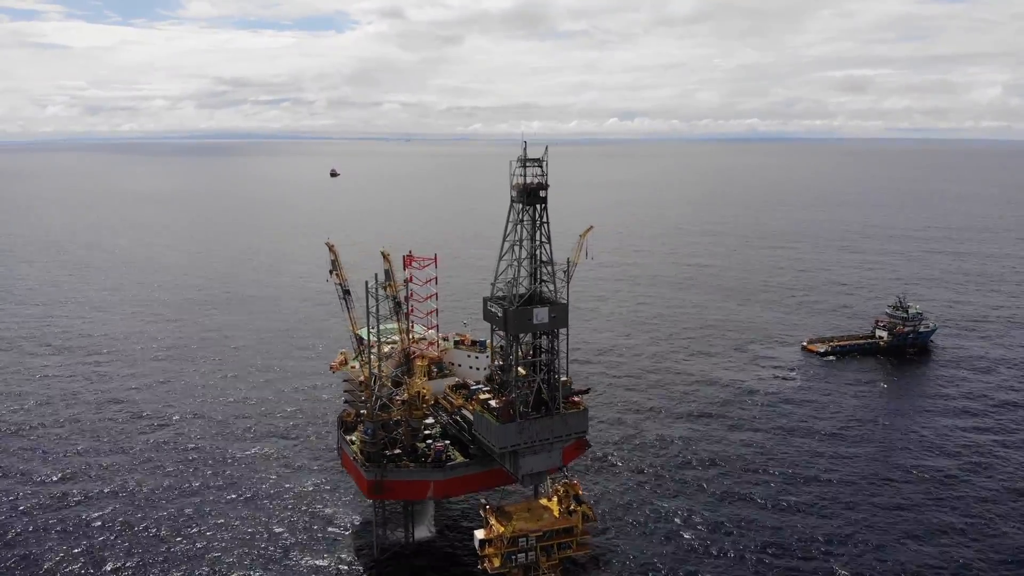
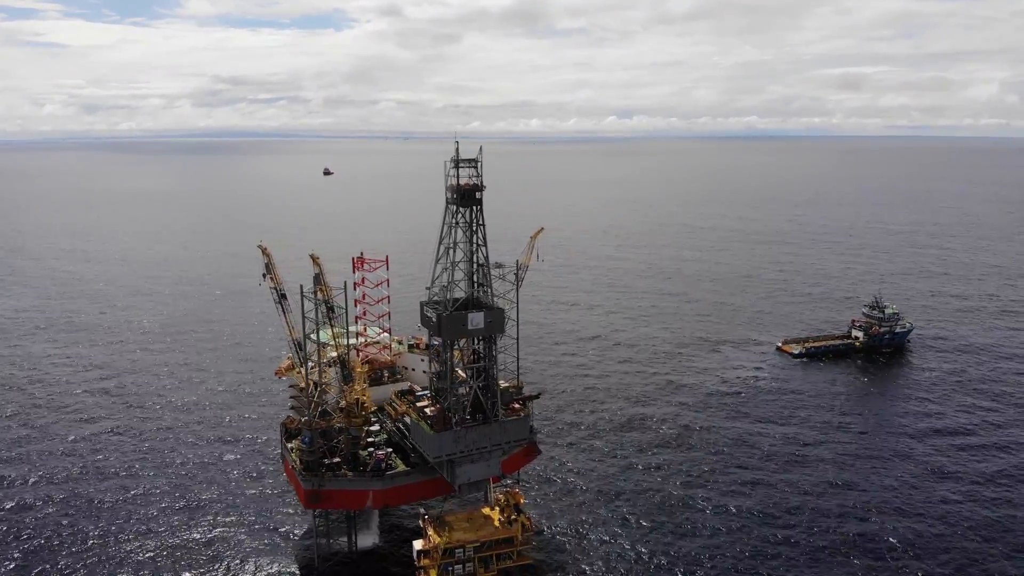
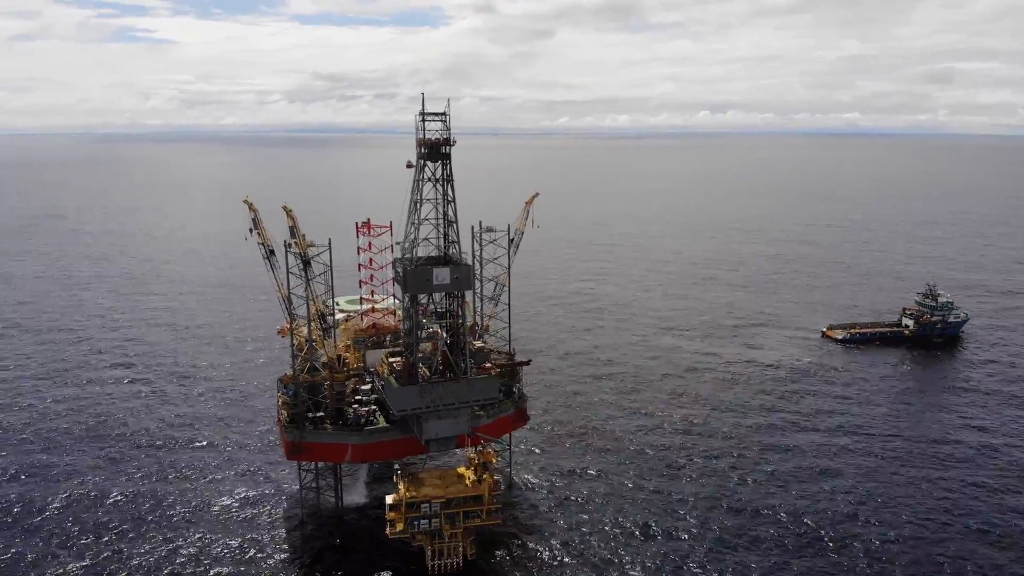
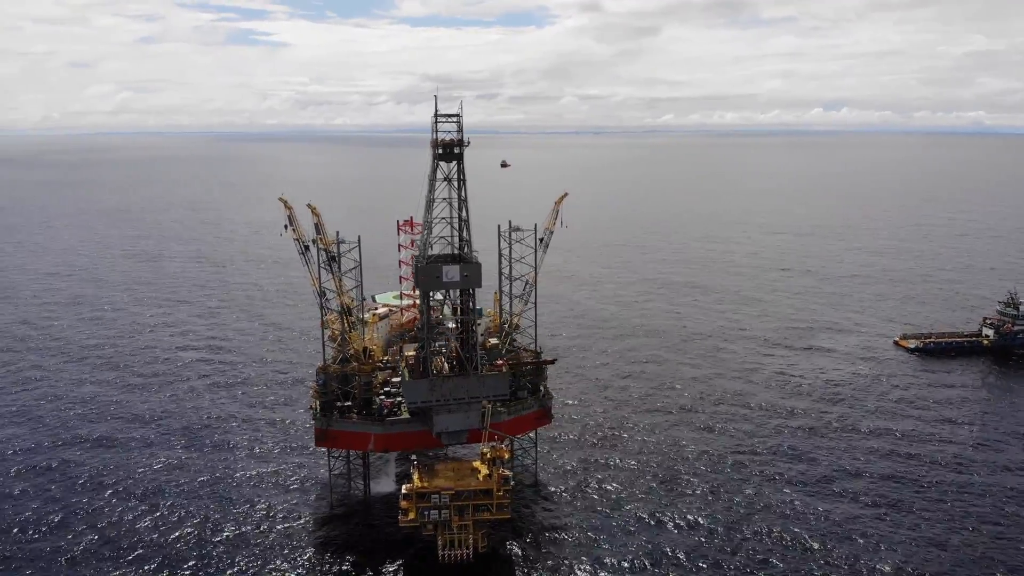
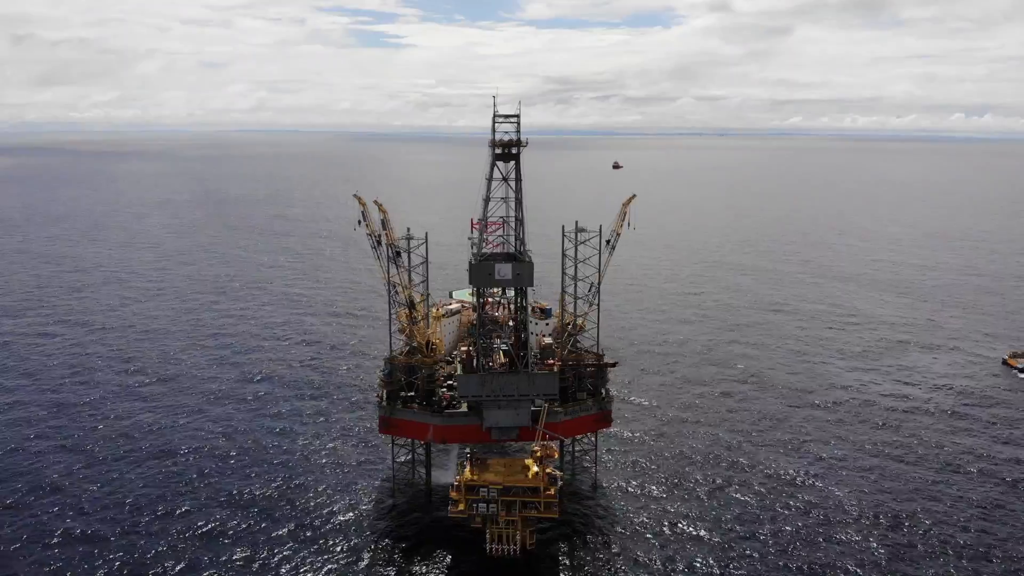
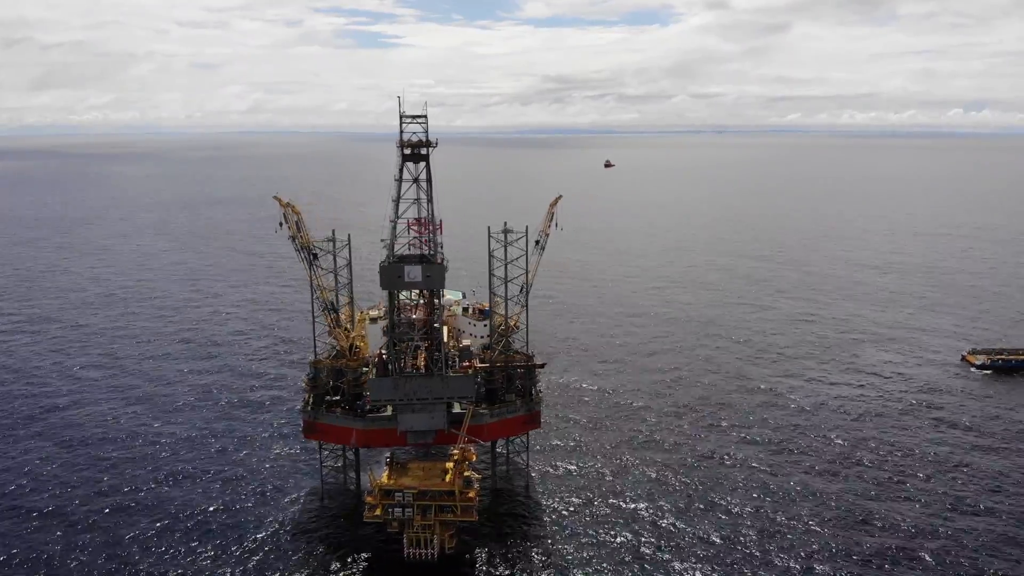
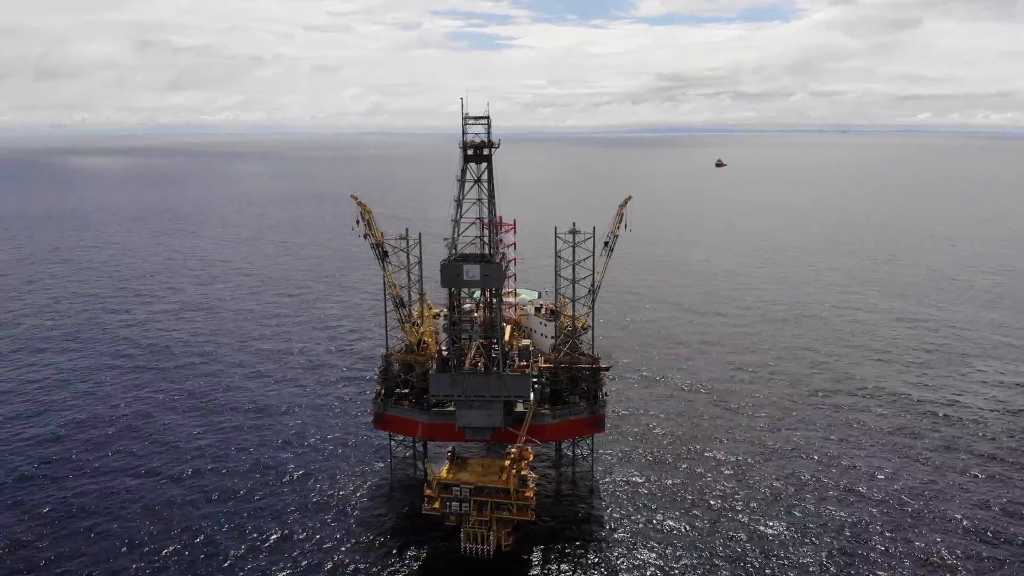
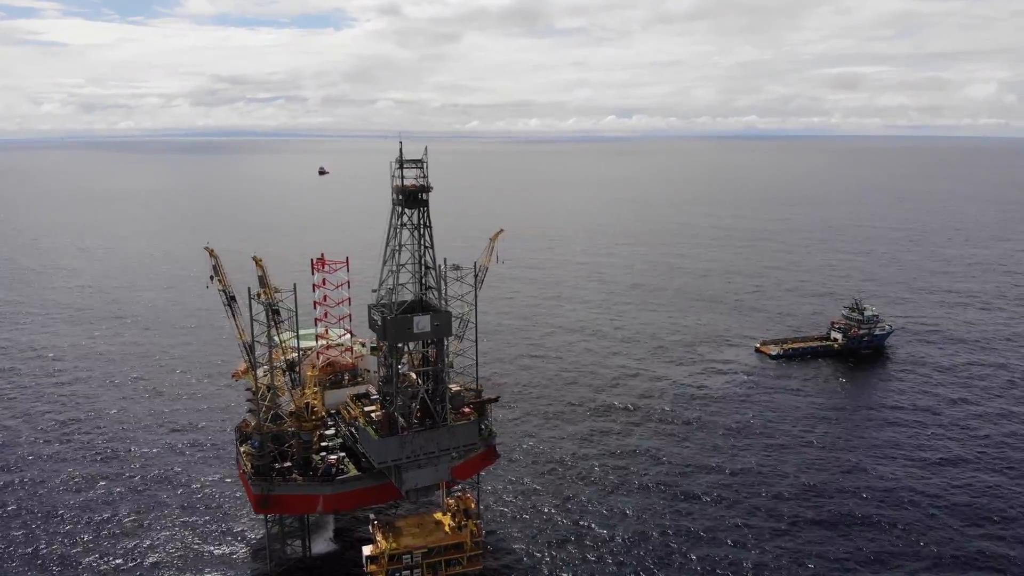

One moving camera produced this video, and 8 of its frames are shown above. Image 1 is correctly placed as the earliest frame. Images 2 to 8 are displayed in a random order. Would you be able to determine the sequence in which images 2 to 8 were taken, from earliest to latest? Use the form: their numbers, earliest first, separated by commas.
2, 8, 3, 4, 5, 6, 7
